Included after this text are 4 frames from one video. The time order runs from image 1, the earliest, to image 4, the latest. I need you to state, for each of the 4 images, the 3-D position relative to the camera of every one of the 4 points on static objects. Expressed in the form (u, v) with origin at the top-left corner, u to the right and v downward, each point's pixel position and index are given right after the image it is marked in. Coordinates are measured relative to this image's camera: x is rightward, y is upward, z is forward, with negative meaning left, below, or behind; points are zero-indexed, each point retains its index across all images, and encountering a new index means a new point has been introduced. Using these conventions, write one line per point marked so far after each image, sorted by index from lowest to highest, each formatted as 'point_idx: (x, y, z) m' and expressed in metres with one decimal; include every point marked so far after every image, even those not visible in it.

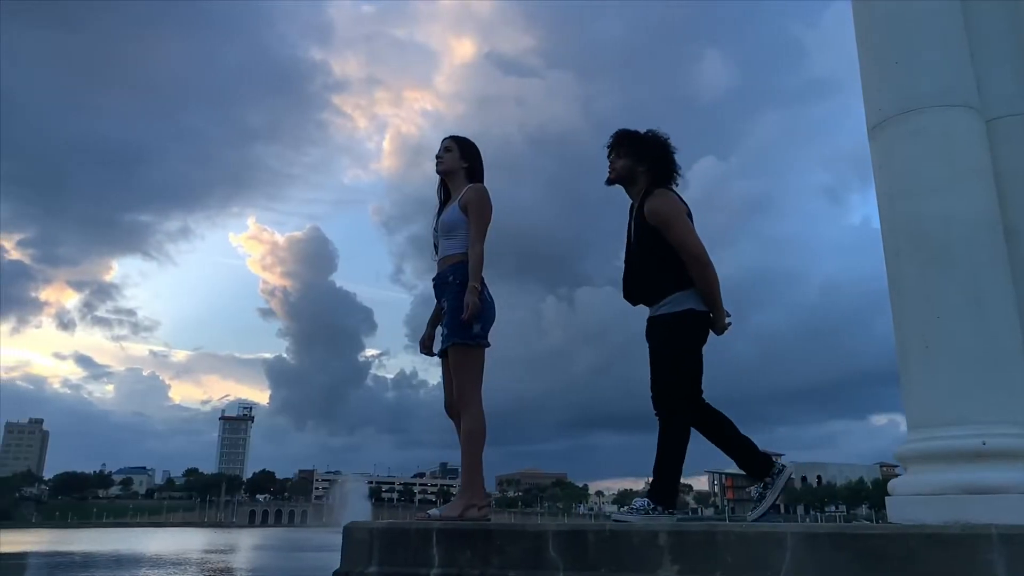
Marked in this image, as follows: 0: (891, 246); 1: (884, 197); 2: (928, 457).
0: (+1.6, +0.2, +3.2) m
1: (+1.6, +0.4, +3.2) m
2: (+1.5, -0.6, +2.9) m
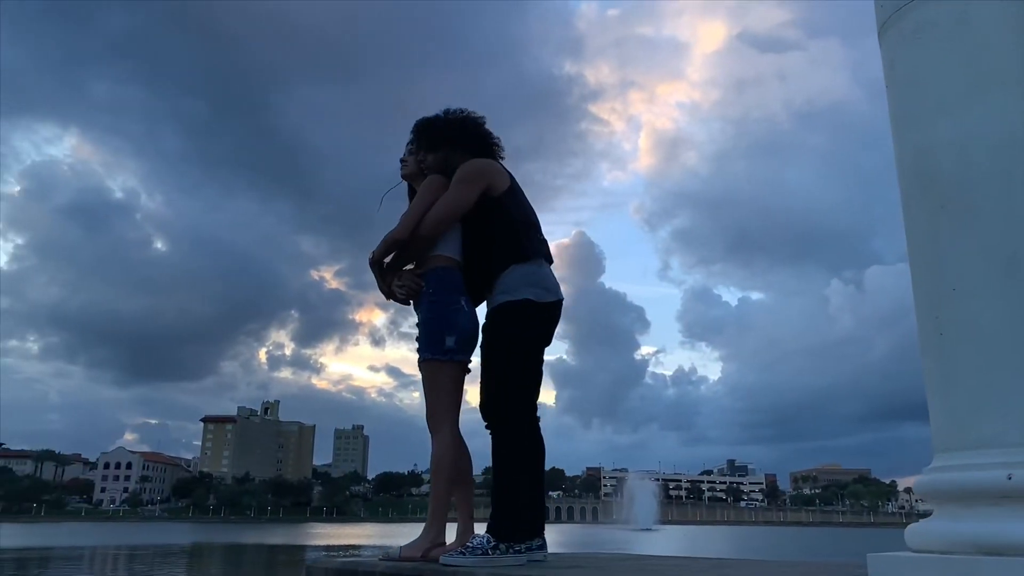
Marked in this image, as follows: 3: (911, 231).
0: (+1.2, +0.3, +2.3) m
1: (+1.2, +0.5, +2.3) m
2: (+1.1, -0.5, +2.0) m
3: (+1.2, +0.2, +2.2) m
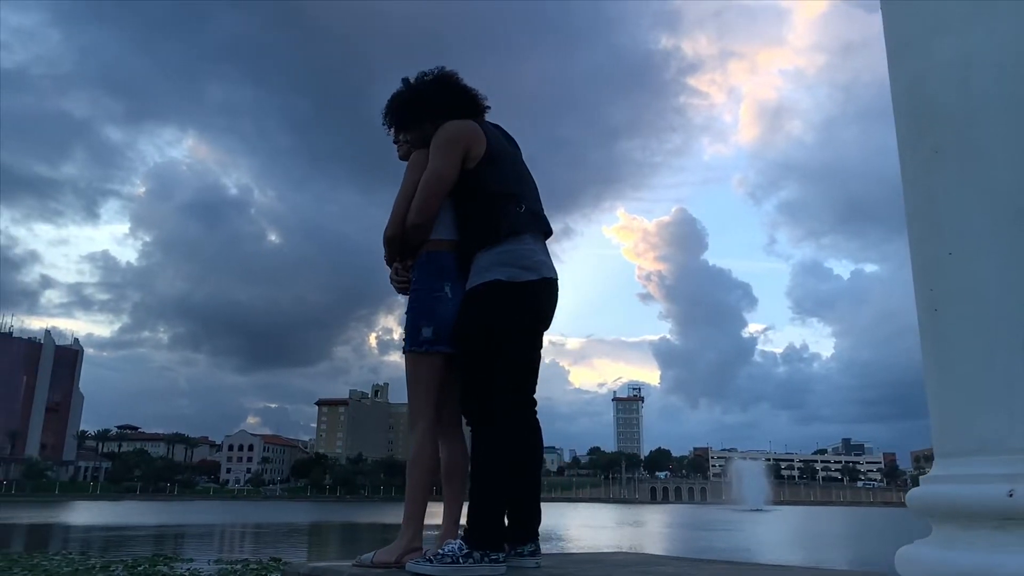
0: (+1.0, +0.4, +1.9) m
1: (+0.9, +0.6, +1.9) m
2: (+0.9, -0.5, +1.6) m
3: (+0.9, +0.2, +1.8) m
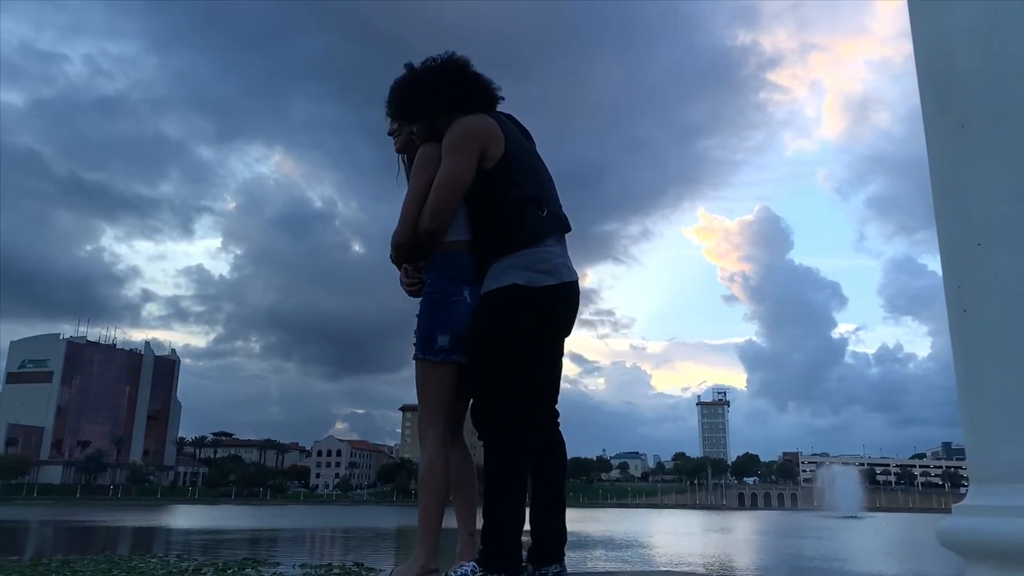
0: (+0.9, +0.4, +1.6) m
1: (+0.9, +0.6, +1.7) m
2: (+0.8, -0.4, +1.3) m
3: (+0.9, +0.3, +1.5) m
